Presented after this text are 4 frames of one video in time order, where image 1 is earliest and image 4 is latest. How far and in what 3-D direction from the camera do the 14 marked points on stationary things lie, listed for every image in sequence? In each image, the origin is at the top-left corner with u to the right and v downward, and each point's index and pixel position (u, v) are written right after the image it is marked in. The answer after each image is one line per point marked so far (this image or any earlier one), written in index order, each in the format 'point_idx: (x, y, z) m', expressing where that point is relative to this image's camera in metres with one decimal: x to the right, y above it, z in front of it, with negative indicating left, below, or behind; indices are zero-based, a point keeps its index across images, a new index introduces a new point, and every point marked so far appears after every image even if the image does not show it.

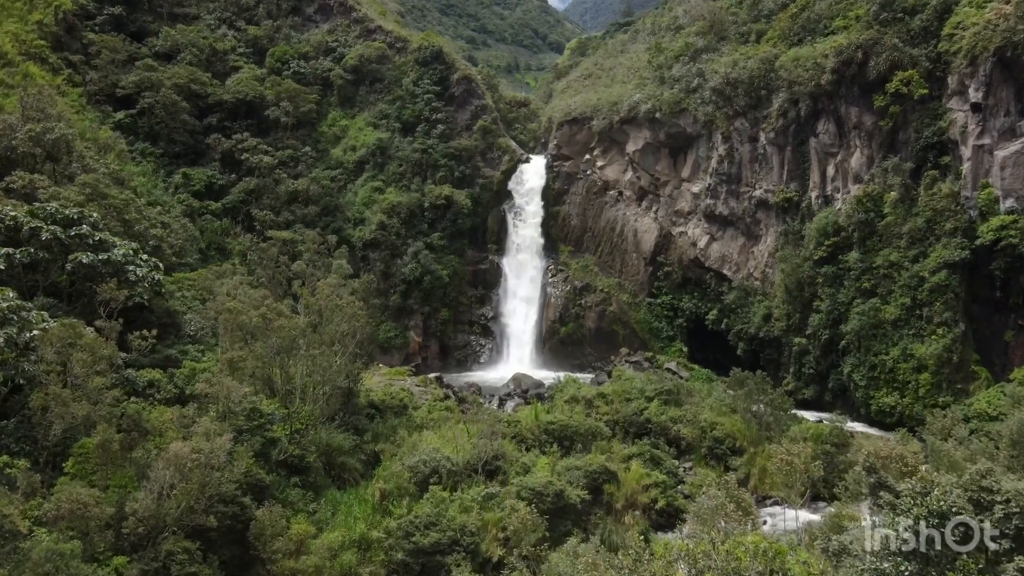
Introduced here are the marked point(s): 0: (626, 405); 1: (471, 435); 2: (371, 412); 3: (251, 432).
0: (+3.5, -3.5, +18.9) m
1: (-1.1, -3.7, +15.5) m
2: (-4.1, -3.6, +18.2) m
3: (-5.4, -3.0, +13.0) m
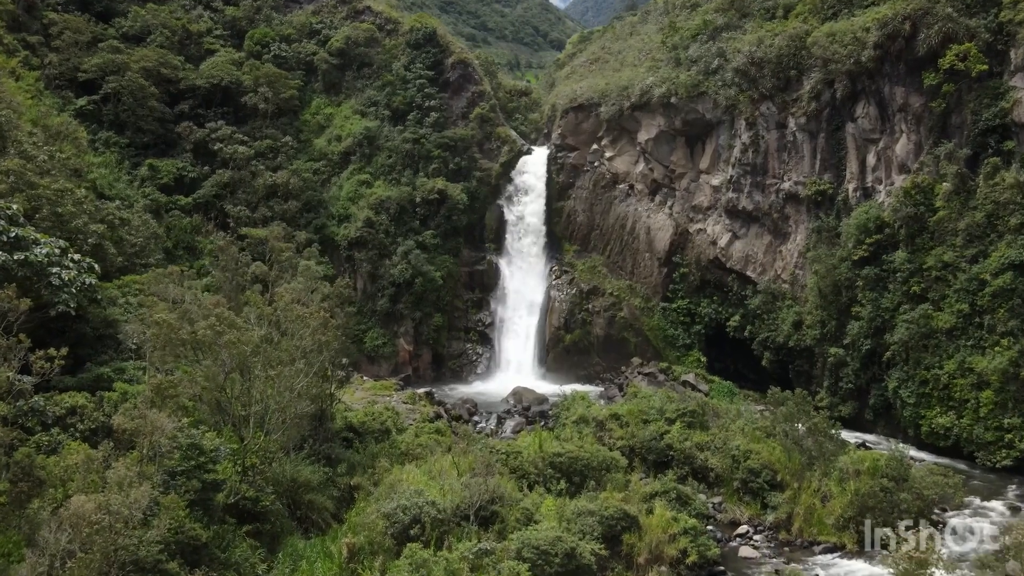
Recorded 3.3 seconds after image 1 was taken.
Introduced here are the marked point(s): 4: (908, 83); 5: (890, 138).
0: (+3.4, -3.7, +16.4) m
1: (-1.1, -3.8, +13.0) m
2: (-4.1, -3.7, +15.7) m
3: (-5.5, -3.1, +10.5) m
4: (+12.1, +6.3, +19.1) m
5: (+12.0, +4.7, +19.8) m
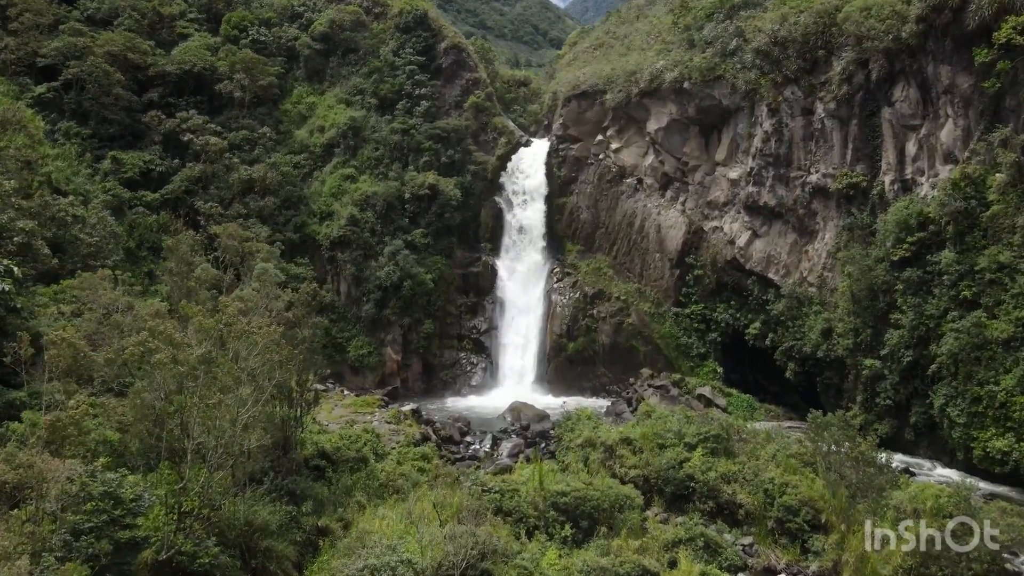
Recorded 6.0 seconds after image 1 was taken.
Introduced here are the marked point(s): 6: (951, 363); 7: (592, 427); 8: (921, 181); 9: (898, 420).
0: (+3.4, -3.8, +14.3) m
1: (-1.2, -4.0, +10.8) m
2: (-4.2, -3.9, +13.6) m
3: (-5.5, -3.3, +8.4) m
4: (+12.0, +6.1, +17.0) m
5: (+11.9, +4.6, +17.6) m
6: (+10.9, -1.9, +15.5) m
7: (+2.1, -3.6, +16.2) m
8: (+11.5, +3.0, +17.6) m
9: (+10.7, -3.7, +17.3) m
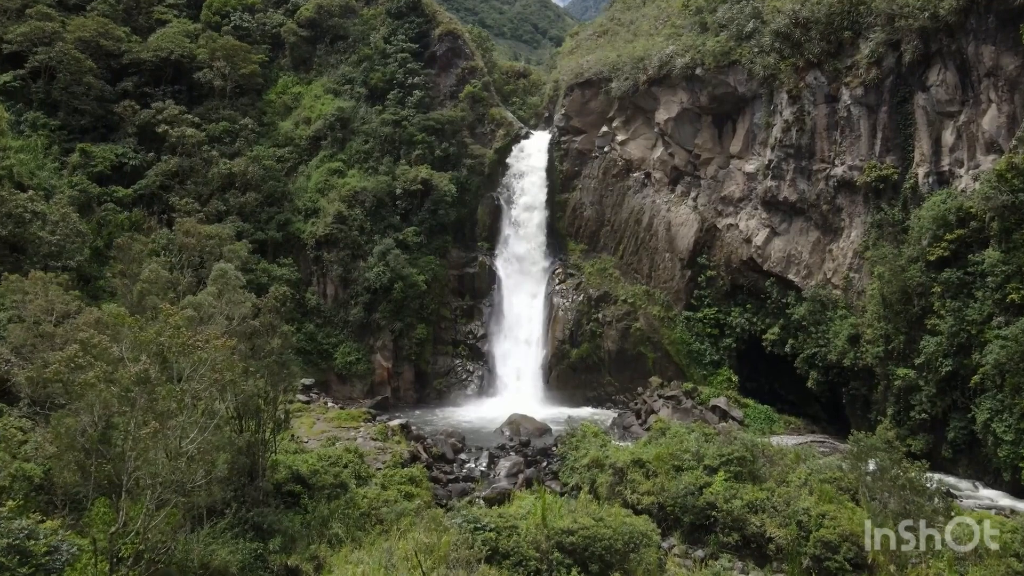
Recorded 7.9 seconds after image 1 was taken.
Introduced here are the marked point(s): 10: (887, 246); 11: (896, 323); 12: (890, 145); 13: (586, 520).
0: (+3.3, -3.9, +12.7) m
1: (-1.2, -4.0, +9.3) m
2: (-4.2, -3.9, +12.0) m
3: (-5.6, -3.3, +6.8) m
4: (+12.0, +6.1, +15.4) m
5: (+11.8, +4.6, +16.1) m
6: (+10.9, -1.9, +14.0) m
7: (+2.0, -3.7, +14.7) m
8: (+11.5, +2.9, +16.0) m
9: (+10.7, -3.7, +15.8) m
10: (+10.2, +1.2, +17.0) m
11: (+10.0, -0.9, +16.3) m
12: (+10.6, +4.0, +17.6) m
13: (+1.2, -3.8, +10.3) m
